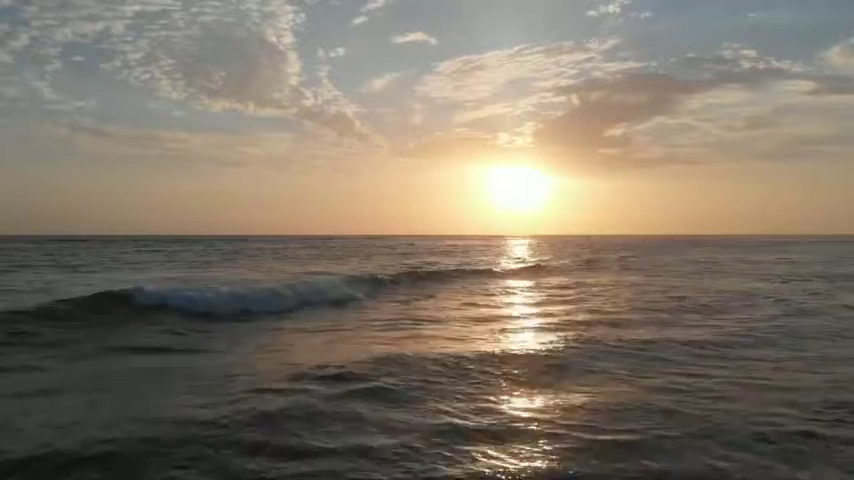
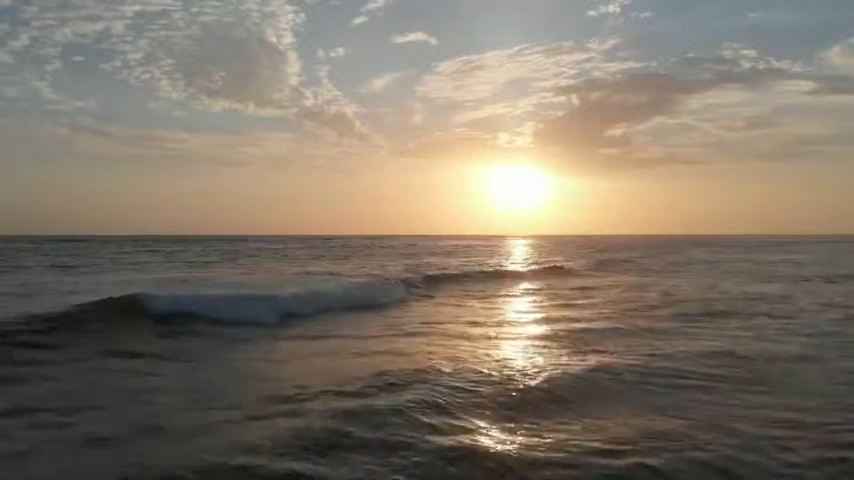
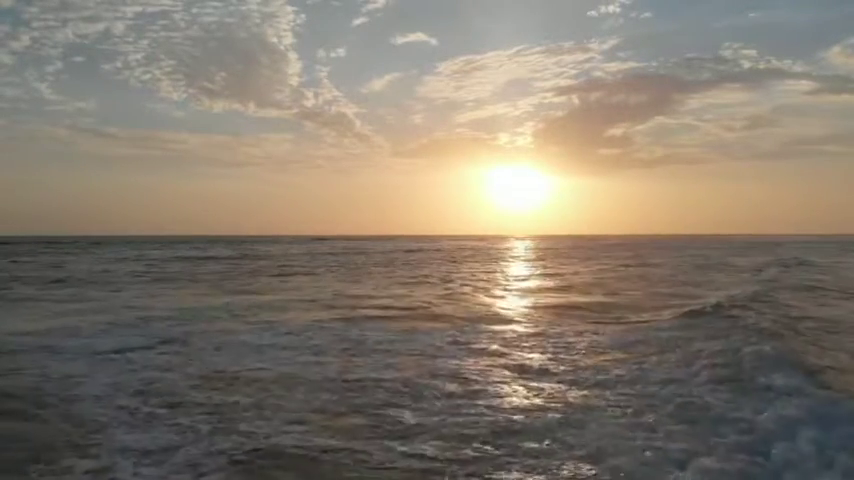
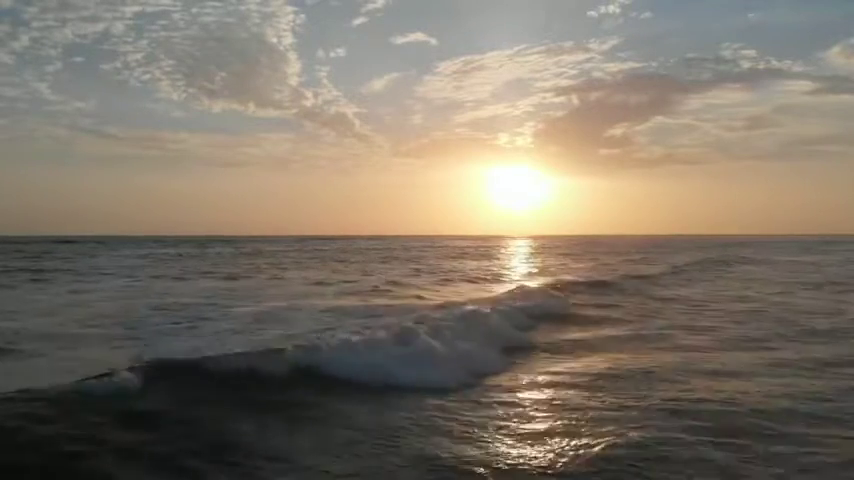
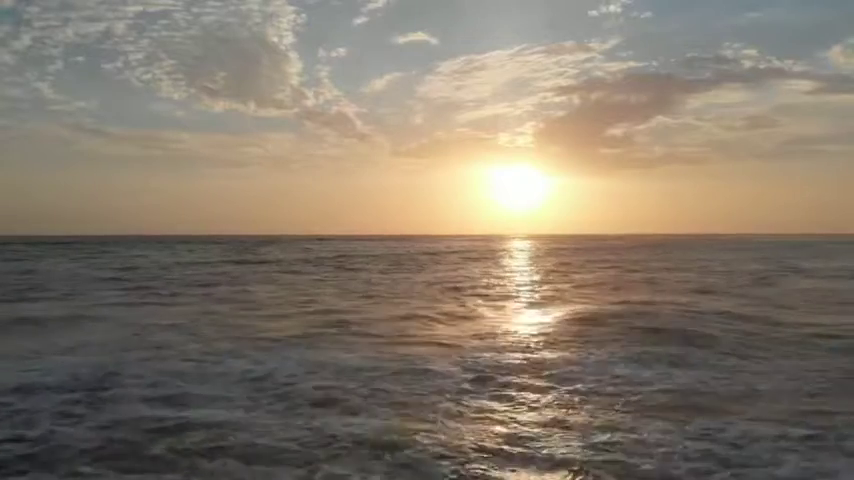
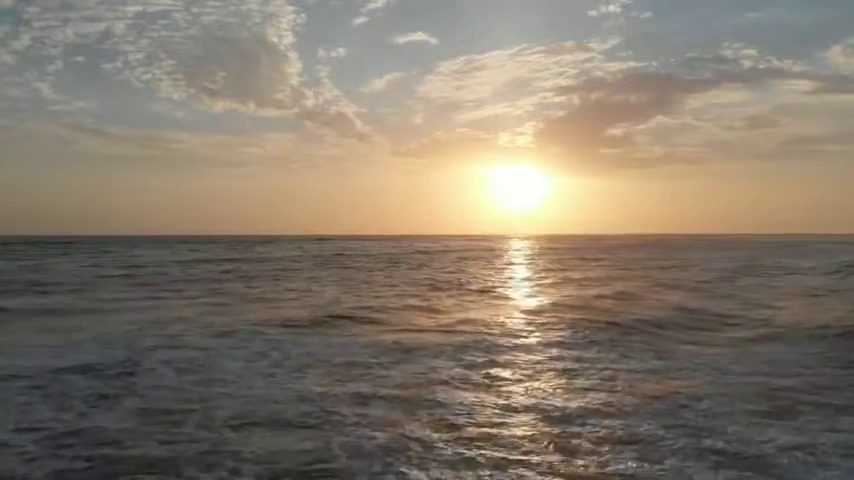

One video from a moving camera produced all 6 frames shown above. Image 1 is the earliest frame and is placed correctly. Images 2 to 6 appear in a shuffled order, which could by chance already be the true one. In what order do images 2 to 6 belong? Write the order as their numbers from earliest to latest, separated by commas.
2, 4, 3, 6, 5
